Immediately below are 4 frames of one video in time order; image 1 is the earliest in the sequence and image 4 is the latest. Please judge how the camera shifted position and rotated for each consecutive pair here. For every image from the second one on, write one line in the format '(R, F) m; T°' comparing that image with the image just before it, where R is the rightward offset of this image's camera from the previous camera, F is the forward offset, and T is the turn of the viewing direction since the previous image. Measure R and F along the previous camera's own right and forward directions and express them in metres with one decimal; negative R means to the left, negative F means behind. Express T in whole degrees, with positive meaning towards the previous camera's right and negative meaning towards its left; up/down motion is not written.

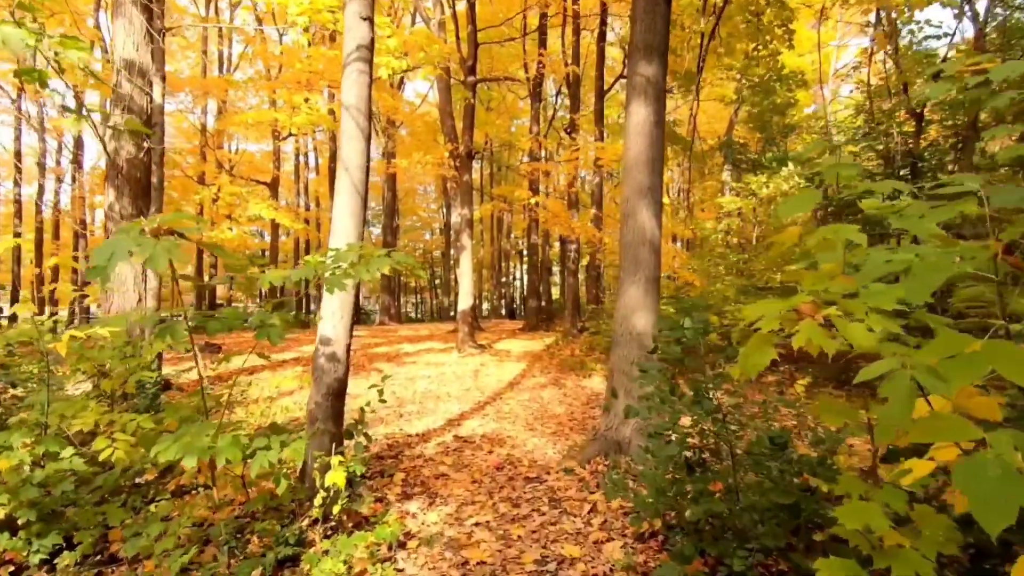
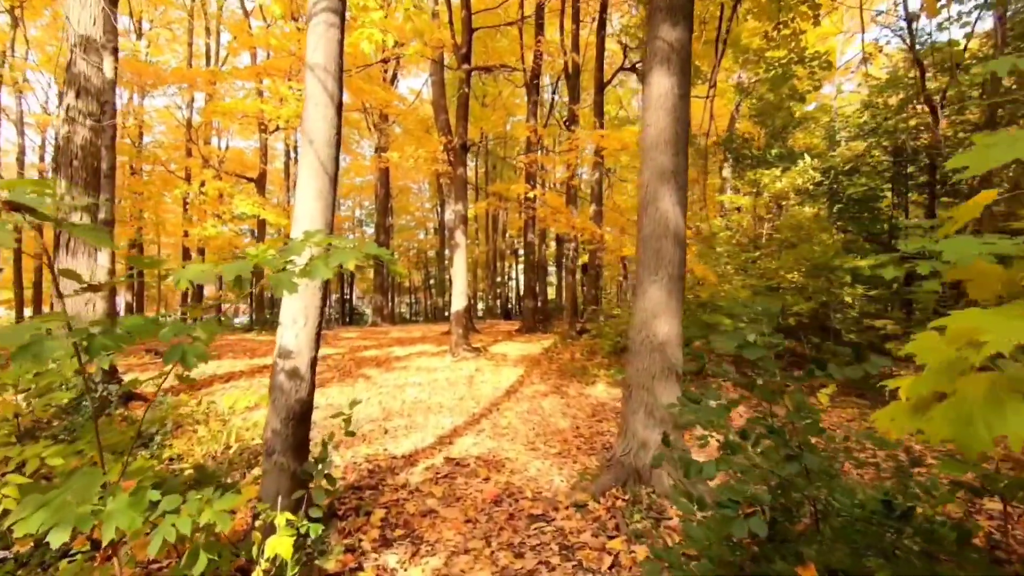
(0.0, +0.7) m; +1°
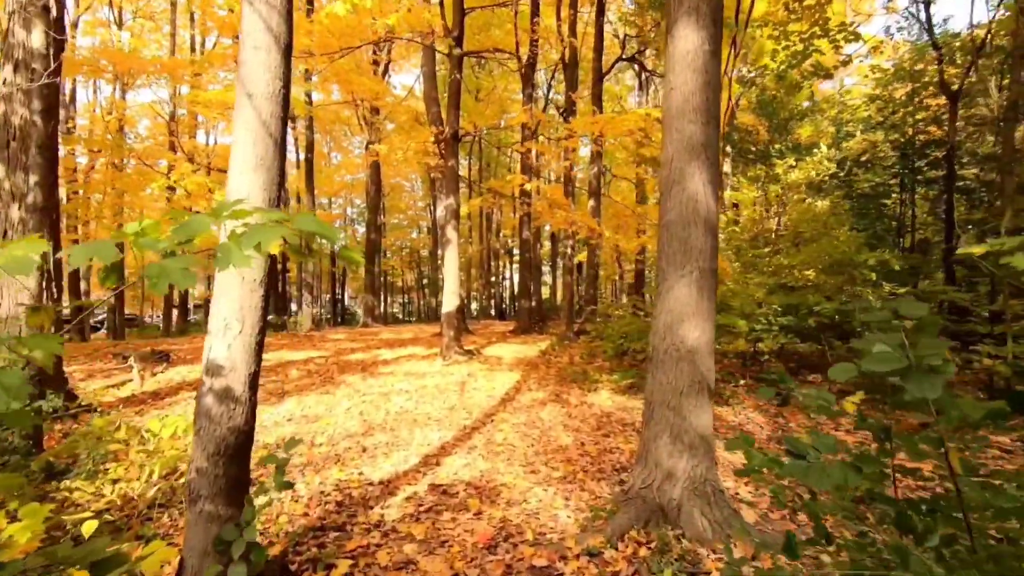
(0.0, +0.7) m; +1°
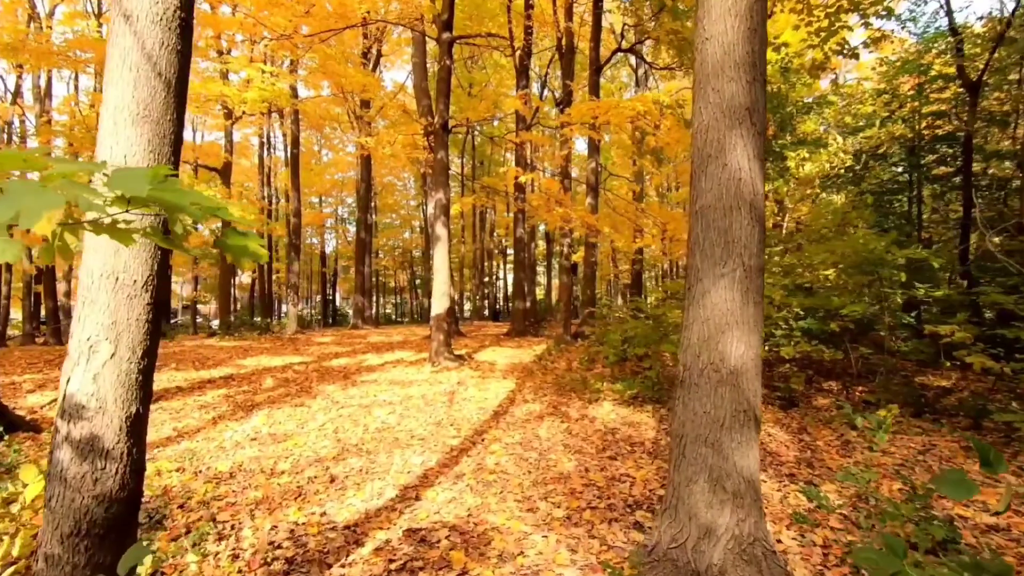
(0.0, +0.7) m; +1°
